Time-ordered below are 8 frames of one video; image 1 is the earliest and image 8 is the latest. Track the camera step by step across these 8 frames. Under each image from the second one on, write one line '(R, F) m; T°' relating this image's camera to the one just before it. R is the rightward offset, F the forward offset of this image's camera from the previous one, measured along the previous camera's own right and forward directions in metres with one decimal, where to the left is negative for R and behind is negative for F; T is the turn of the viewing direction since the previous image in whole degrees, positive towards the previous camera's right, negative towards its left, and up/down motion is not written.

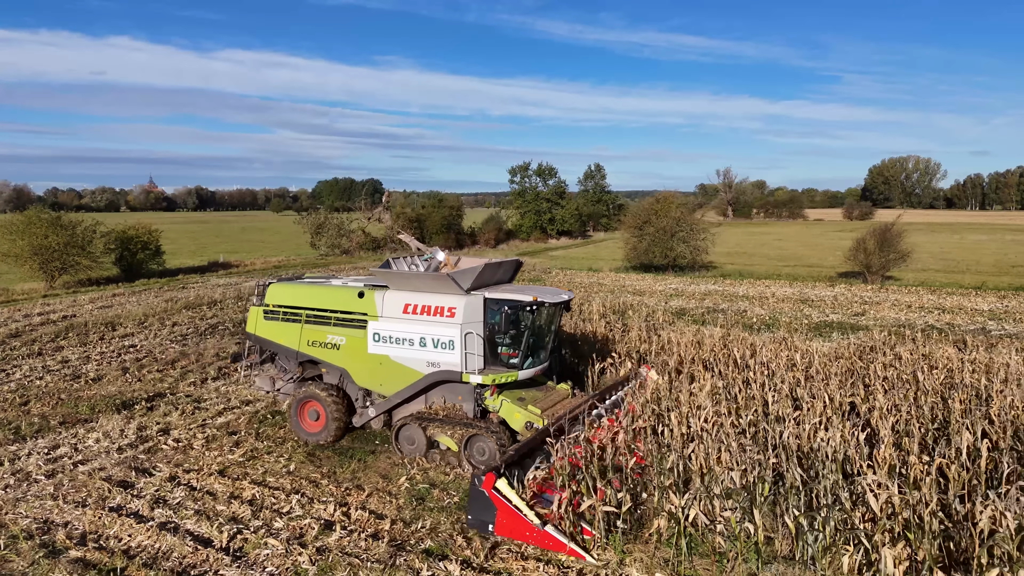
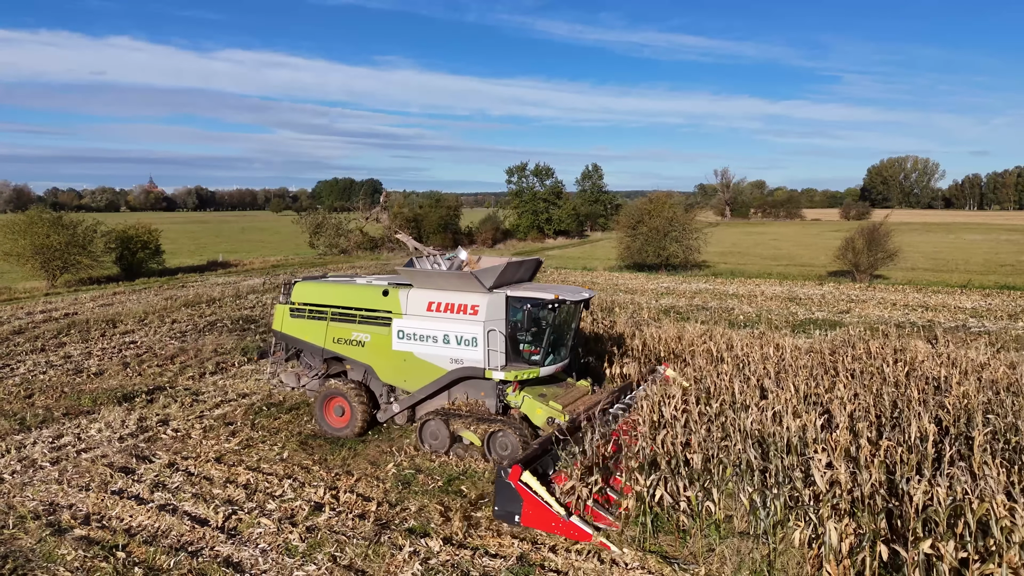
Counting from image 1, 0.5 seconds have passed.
(+0.2, -0.4) m; 0°
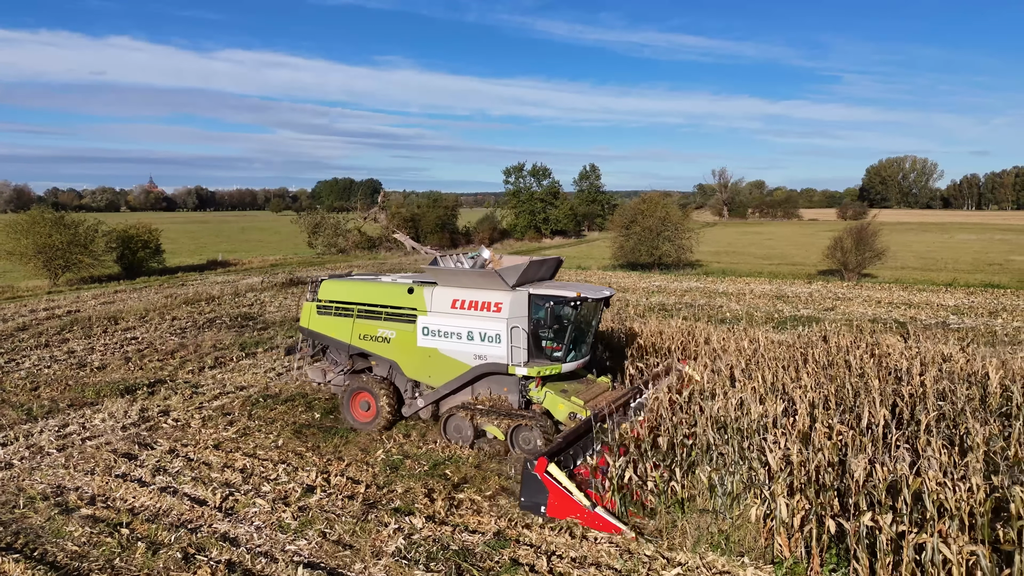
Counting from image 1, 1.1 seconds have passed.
(+0.2, -0.4) m; 0°
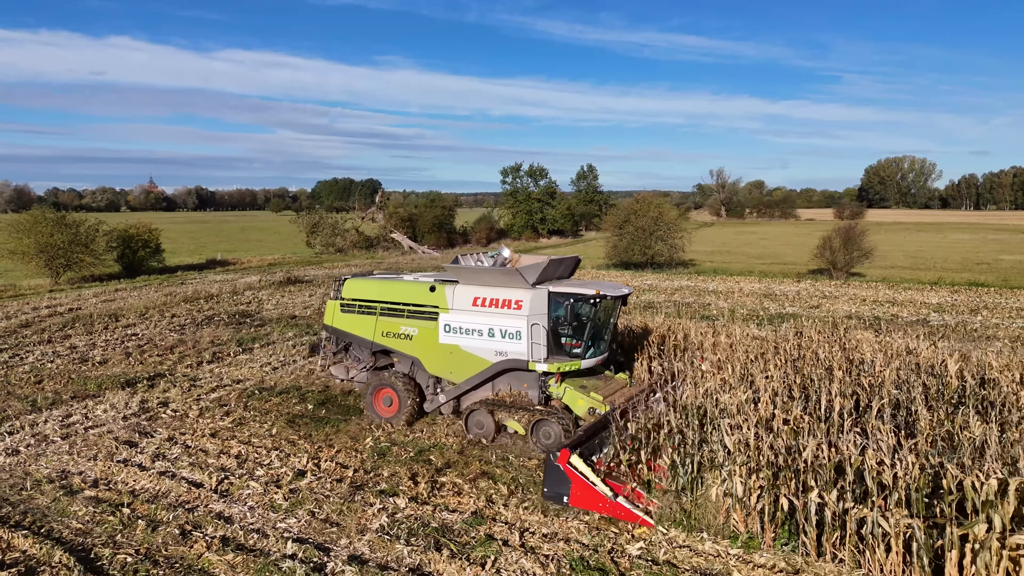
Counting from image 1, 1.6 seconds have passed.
(+0.2, -0.4) m; 0°
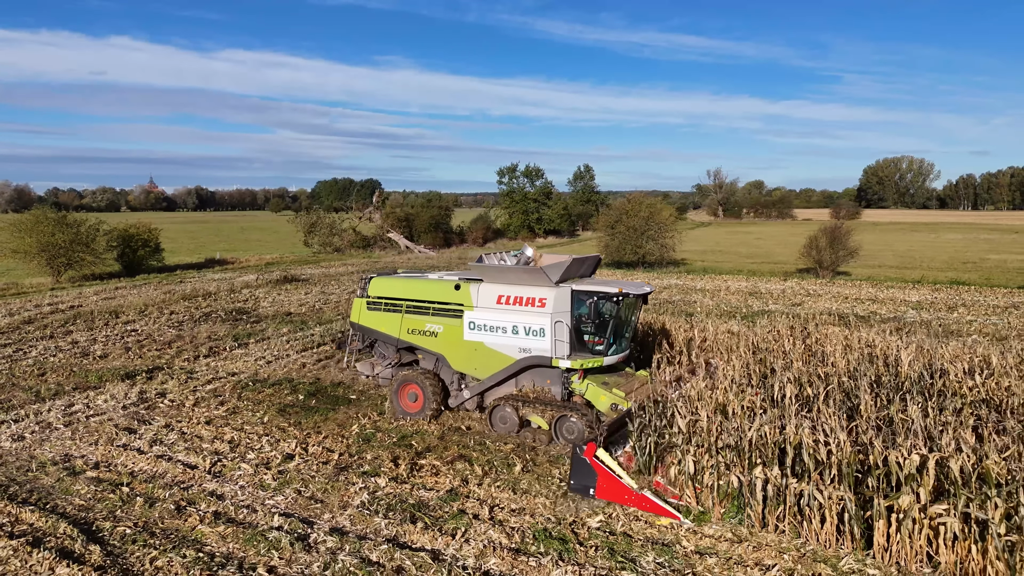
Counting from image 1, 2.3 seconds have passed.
(+0.3, -0.5) m; 0°
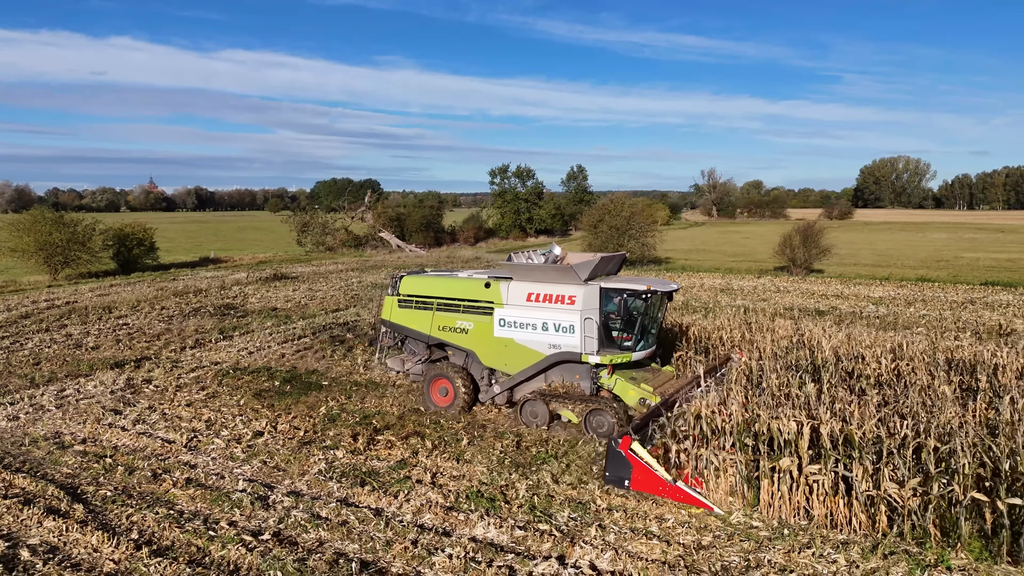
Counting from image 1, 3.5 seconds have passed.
(+0.6, -0.8) m; 0°
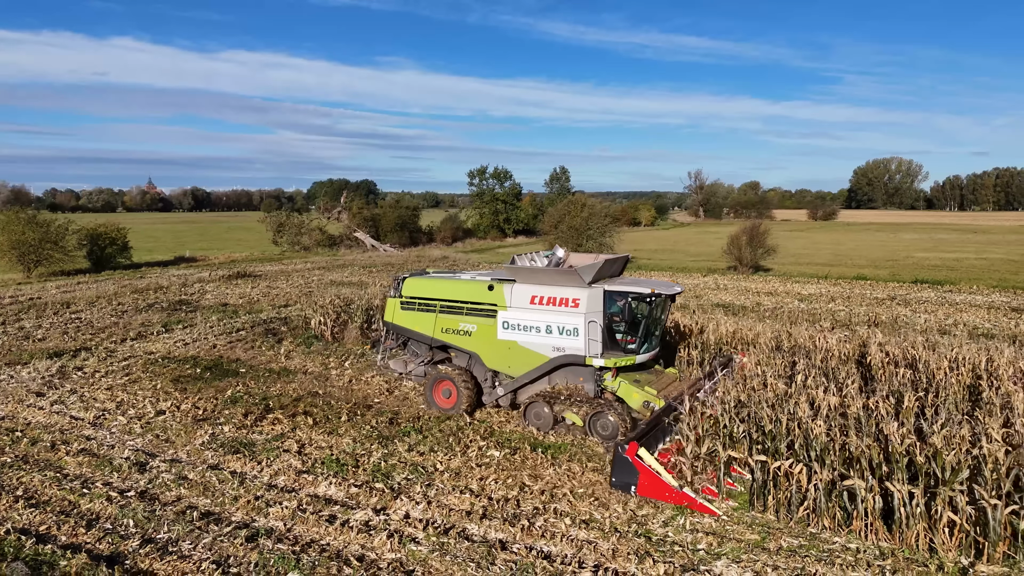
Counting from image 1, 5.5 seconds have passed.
(+1.7, -0.9) m; 0°
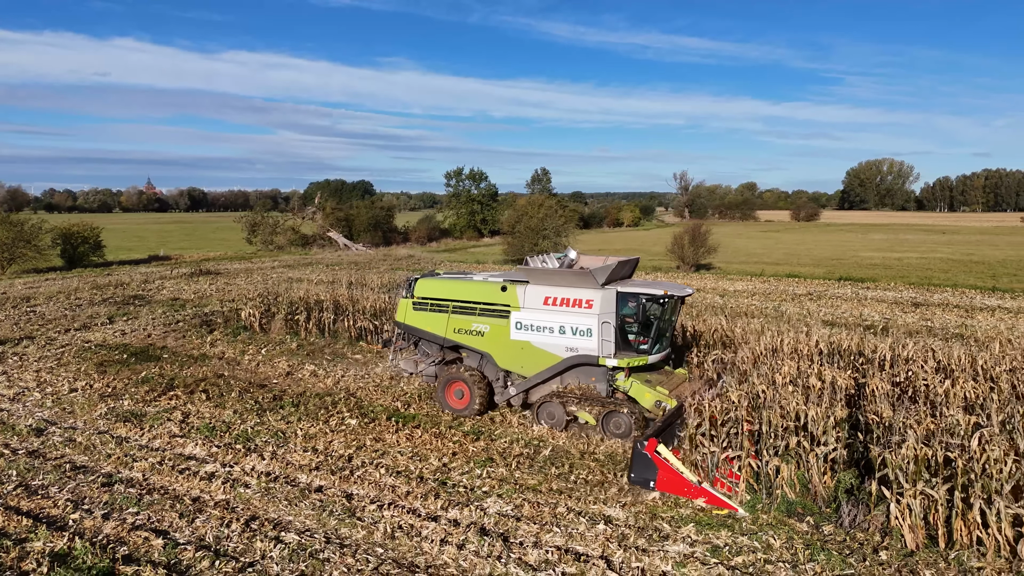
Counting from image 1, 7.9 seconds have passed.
(+1.9, -1.2) m; 0°
